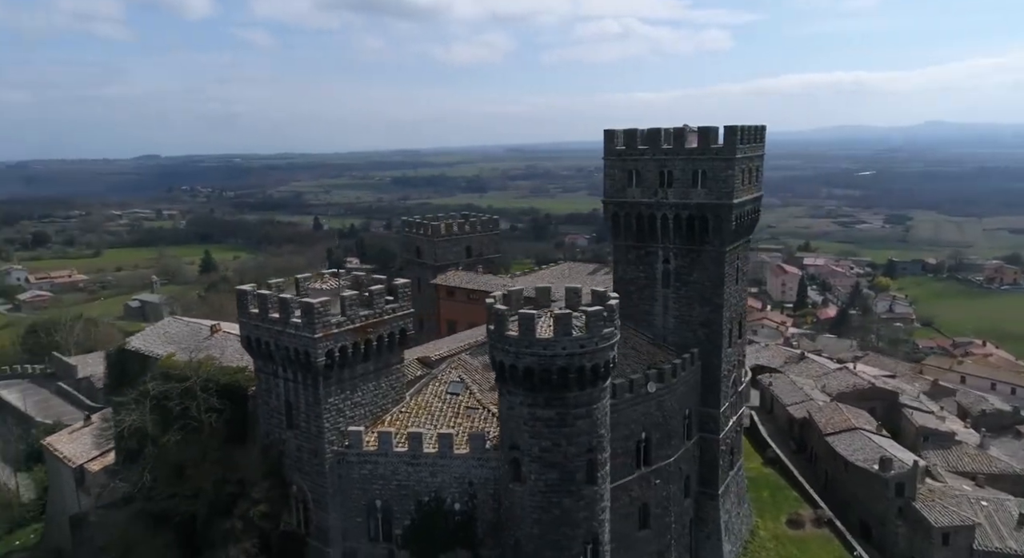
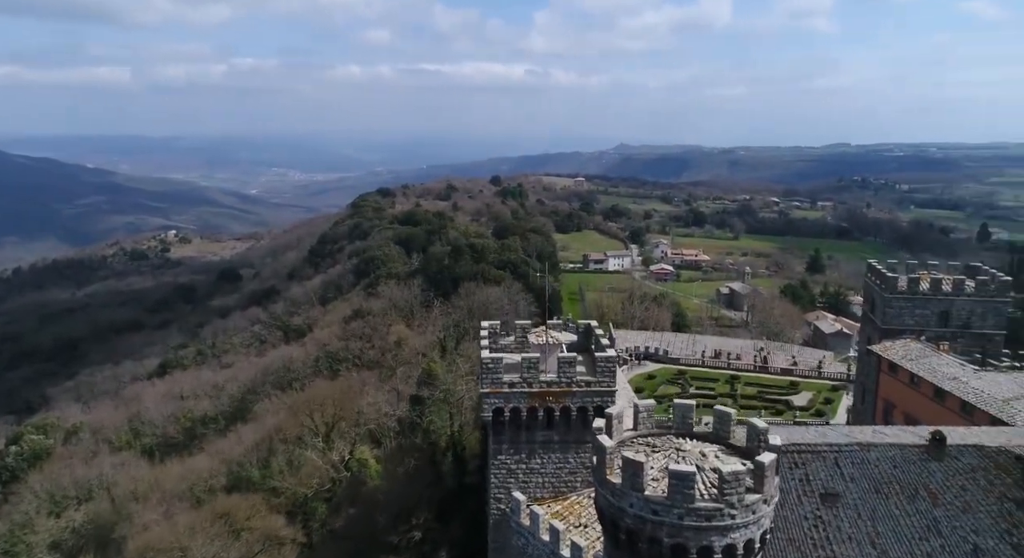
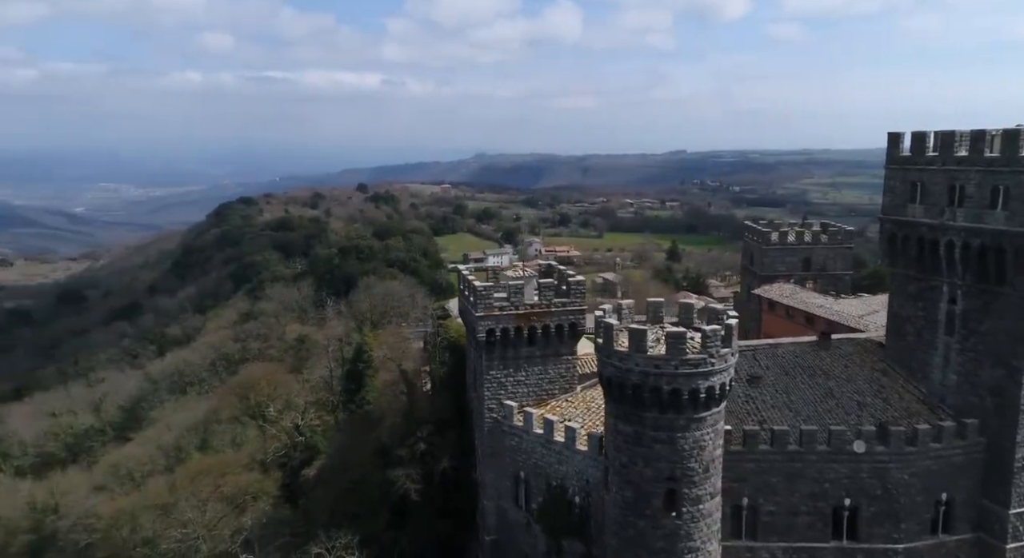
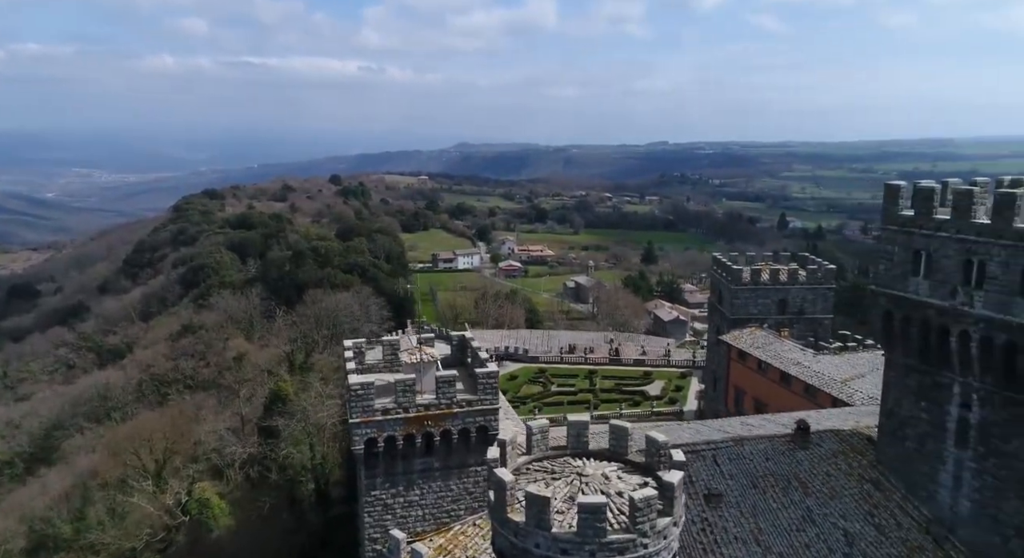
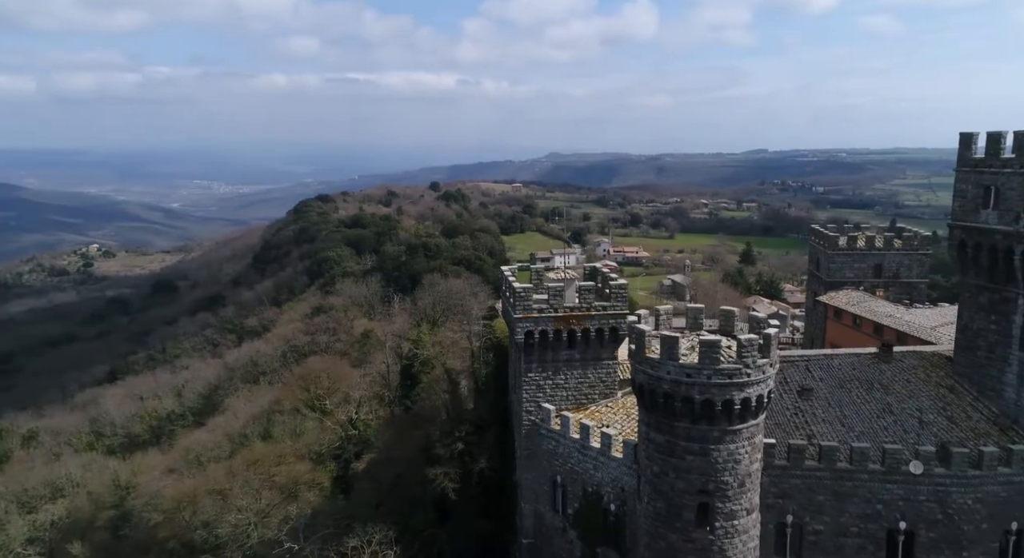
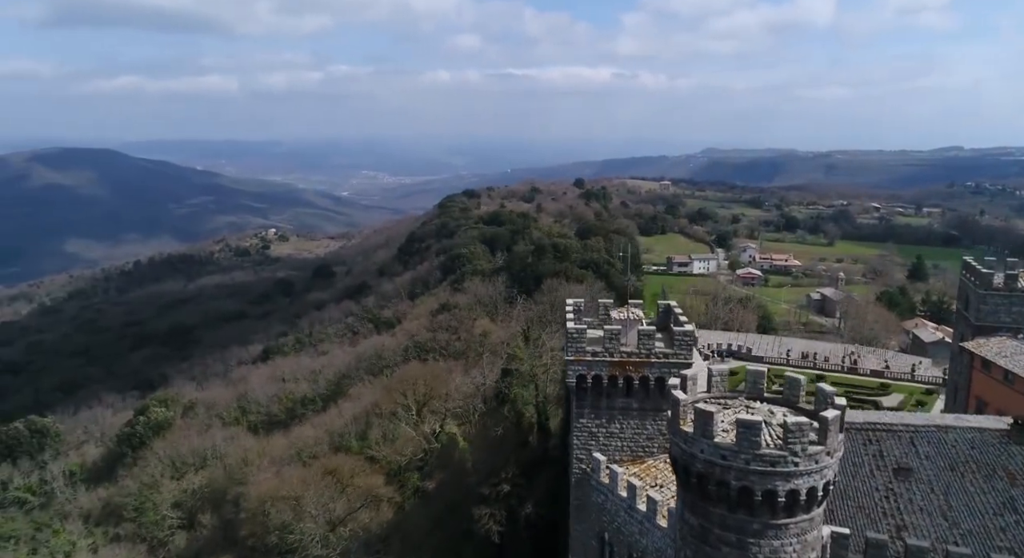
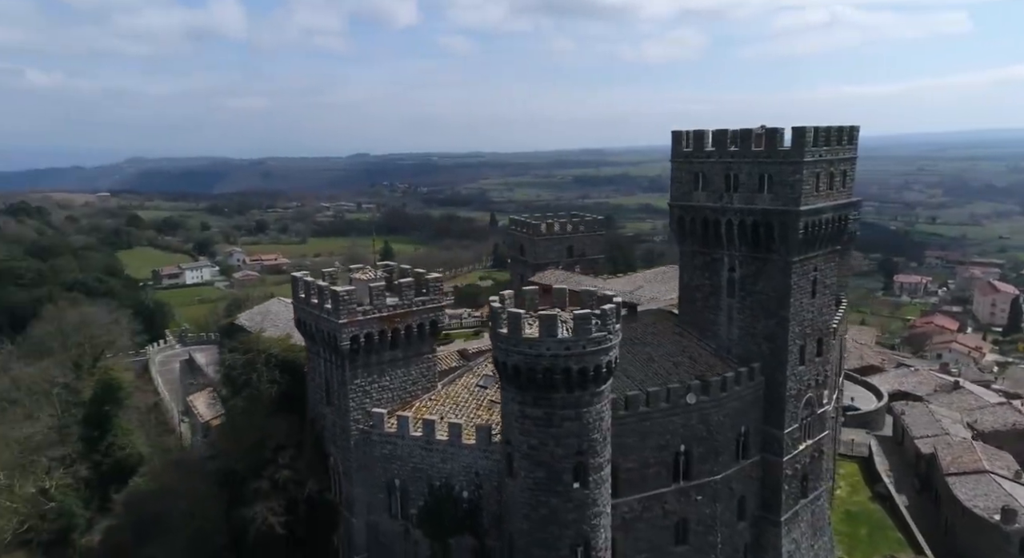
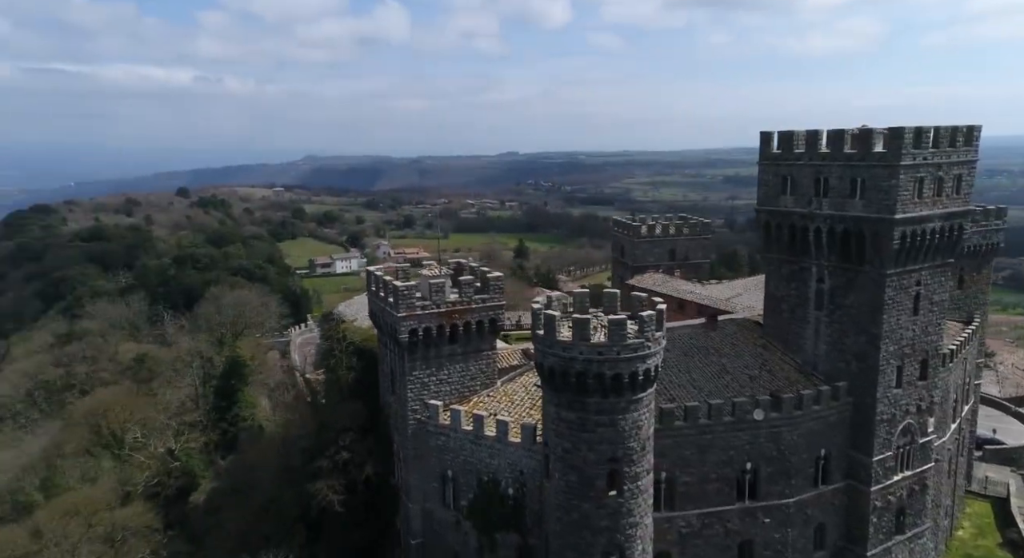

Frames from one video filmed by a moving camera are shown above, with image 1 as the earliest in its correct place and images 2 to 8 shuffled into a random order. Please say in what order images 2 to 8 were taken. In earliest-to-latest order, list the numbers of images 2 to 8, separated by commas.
7, 8, 3, 5, 6, 2, 4
